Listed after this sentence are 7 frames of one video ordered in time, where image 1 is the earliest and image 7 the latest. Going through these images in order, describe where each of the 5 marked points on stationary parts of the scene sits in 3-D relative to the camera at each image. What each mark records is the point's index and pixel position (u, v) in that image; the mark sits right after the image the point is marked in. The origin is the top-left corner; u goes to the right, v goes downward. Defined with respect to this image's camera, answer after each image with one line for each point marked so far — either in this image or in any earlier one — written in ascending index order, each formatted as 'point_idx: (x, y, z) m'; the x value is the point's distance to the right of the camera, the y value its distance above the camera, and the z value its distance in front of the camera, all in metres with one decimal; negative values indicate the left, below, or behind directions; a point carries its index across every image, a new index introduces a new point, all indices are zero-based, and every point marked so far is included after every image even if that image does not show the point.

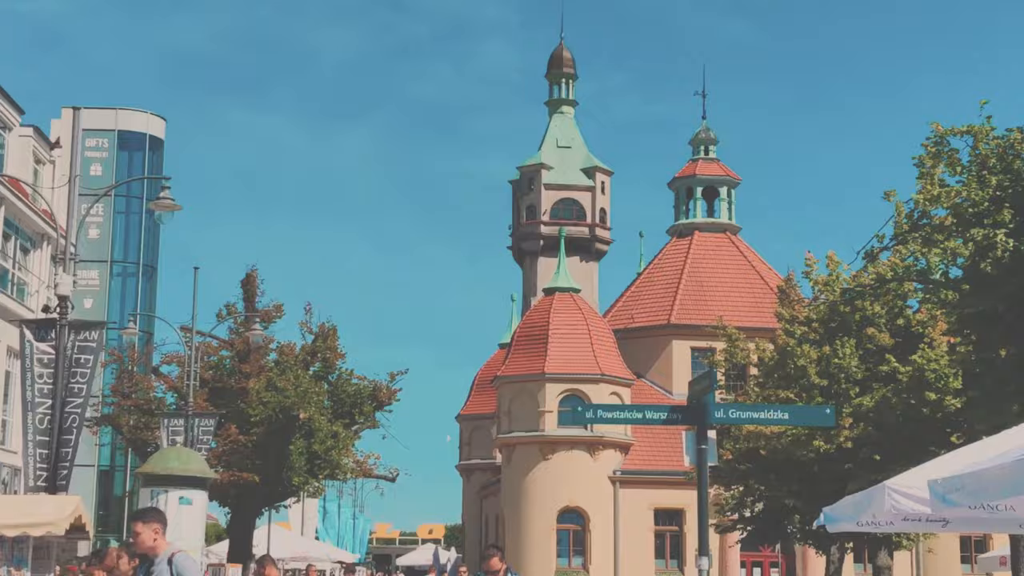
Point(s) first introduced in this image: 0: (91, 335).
0: (-5.2, -0.2, +14.7) m
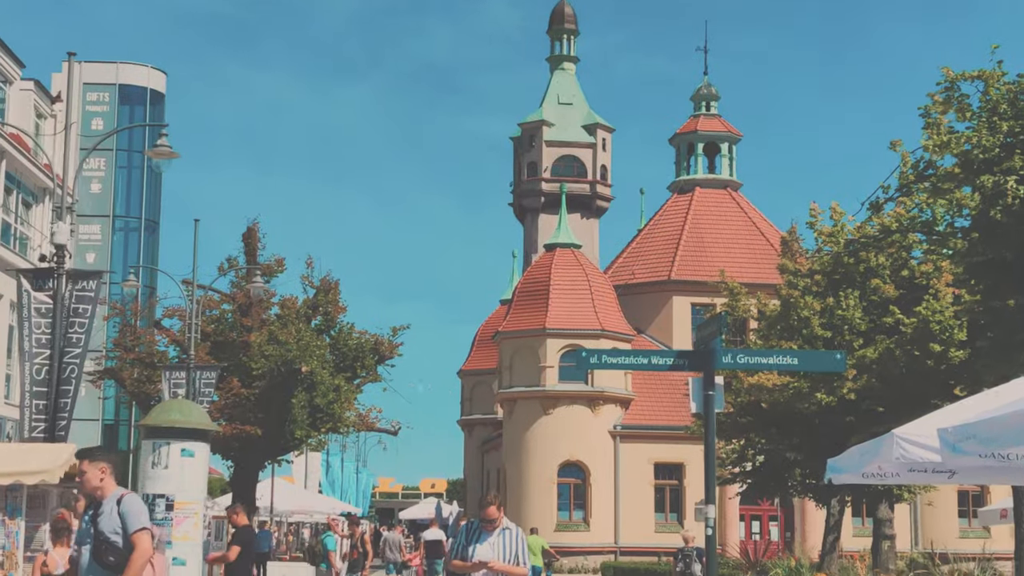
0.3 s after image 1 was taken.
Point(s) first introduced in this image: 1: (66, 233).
0: (-5.2, 0.0, +15.5) m
1: (-5.6, +0.7, +16.0) m
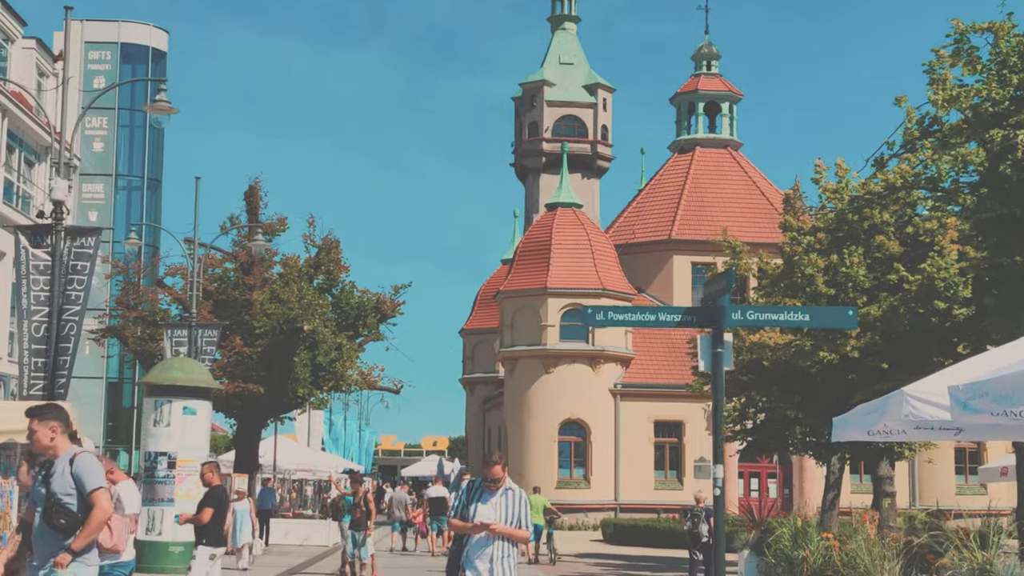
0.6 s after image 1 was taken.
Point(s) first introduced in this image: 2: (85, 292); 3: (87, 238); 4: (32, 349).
0: (-5.1, +0.6, +15.4) m
1: (-5.6, +1.2, +15.8) m
2: (-5.1, 0.0, +15.3) m
3: (-5.1, +0.6, +15.3) m
4: (-5.7, -0.7, +15.0) m
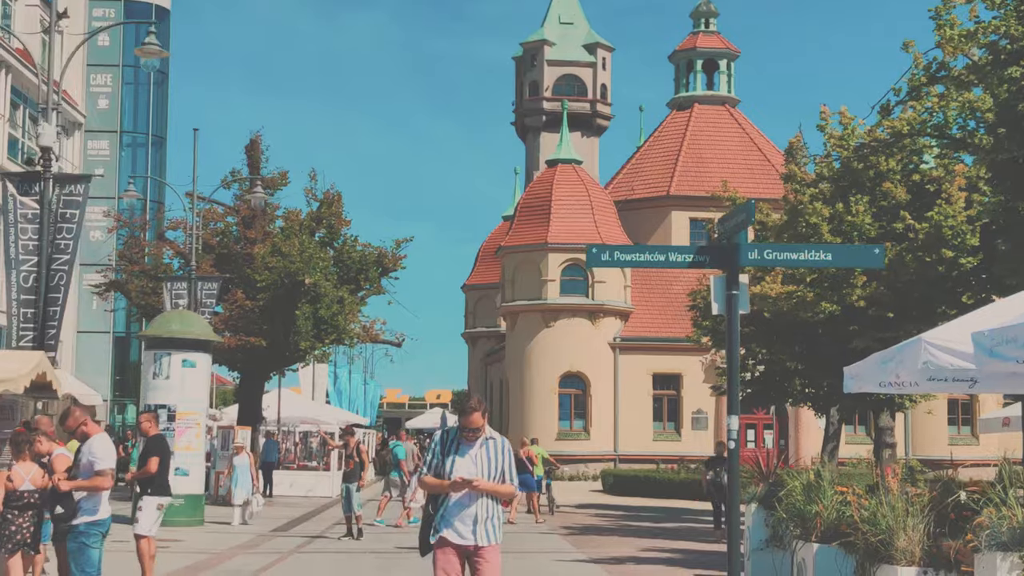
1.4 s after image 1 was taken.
0: (-5.1, +1.2, +15.1) m
1: (-5.6, +1.8, +15.5) m
2: (-5.1, +0.6, +15.0) m
3: (-5.1, +1.2, +15.0) m
4: (-5.7, -0.1, +14.7) m
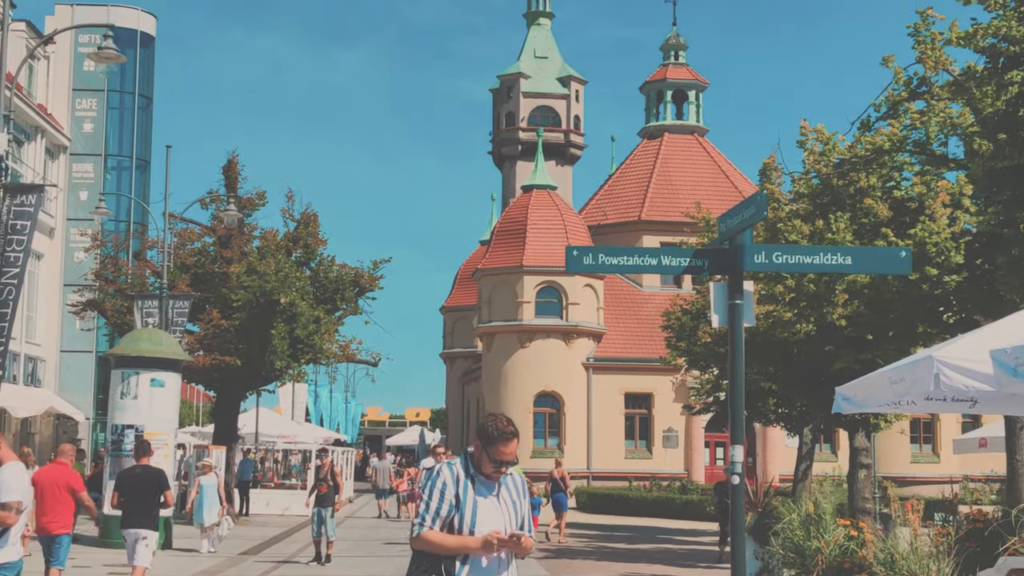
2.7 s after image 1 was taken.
0: (-5.4, +1.0, +14.4) m
1: (-5.9, +1.7, +14.8) m
2: (-5.4, +0.4, +14.3) m
3: (-5.4, +1.0, +14.3) m
4: (-6.0, -0.3, +14.0) m
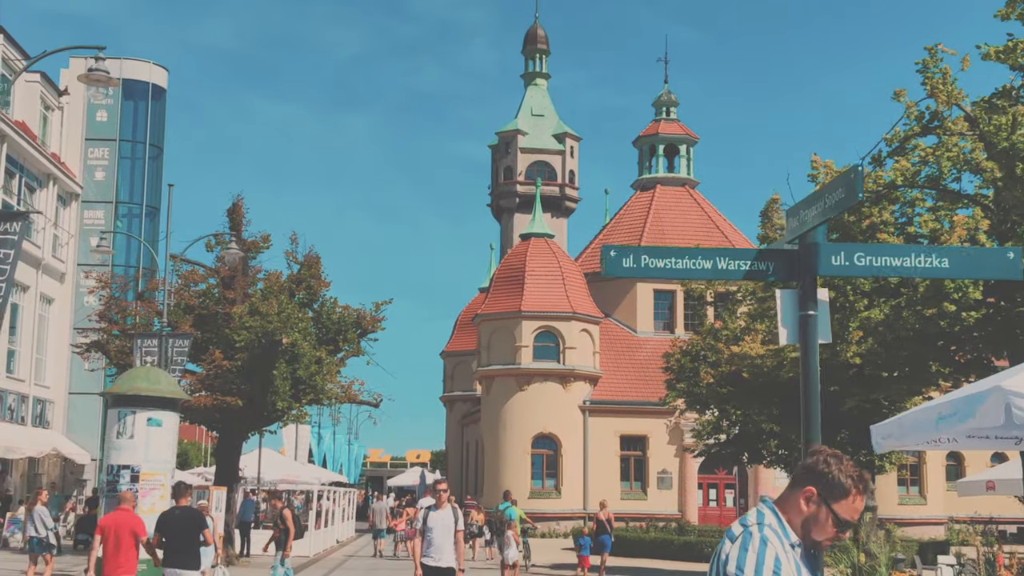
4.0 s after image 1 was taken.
0: (-5.9, +0.1, +18.2) m
1: (-6.3, +0.8, +18.6) m
2: (-5.9, -0.5, +18.1) m
3: (-5.8, +0.2, +18.1) m
4: (-6.4, -1.2, +17.8) m
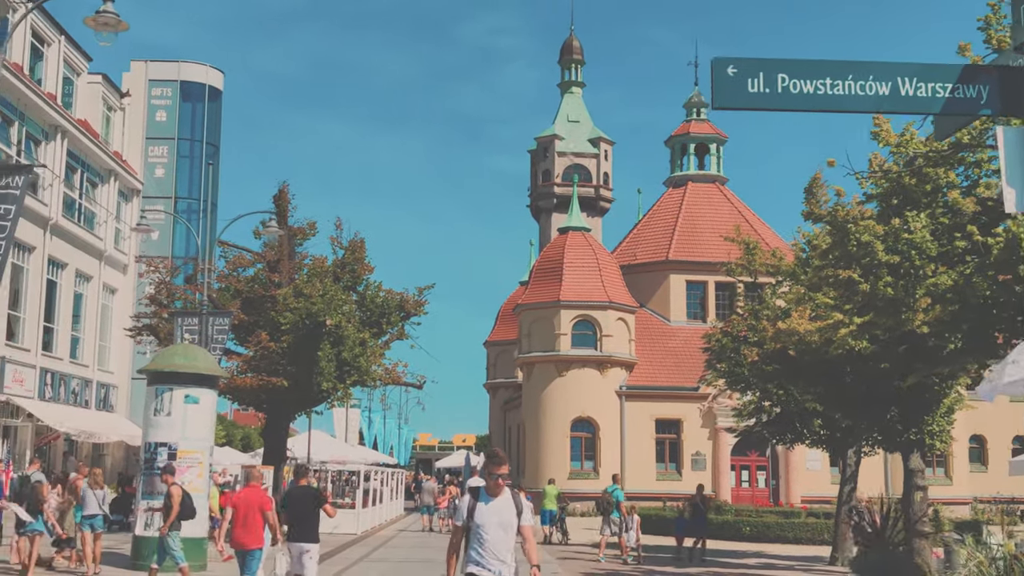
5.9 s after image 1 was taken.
0: (-5.3, -0.4, +23.0) m
1: (-5.7, +0.3, +23.4) m
2: (-5.3, -1.0, +22.9) m
3: (-5.3, -0.3, +22.9) m
4: (-5.8, -1.7, +22.6) m
